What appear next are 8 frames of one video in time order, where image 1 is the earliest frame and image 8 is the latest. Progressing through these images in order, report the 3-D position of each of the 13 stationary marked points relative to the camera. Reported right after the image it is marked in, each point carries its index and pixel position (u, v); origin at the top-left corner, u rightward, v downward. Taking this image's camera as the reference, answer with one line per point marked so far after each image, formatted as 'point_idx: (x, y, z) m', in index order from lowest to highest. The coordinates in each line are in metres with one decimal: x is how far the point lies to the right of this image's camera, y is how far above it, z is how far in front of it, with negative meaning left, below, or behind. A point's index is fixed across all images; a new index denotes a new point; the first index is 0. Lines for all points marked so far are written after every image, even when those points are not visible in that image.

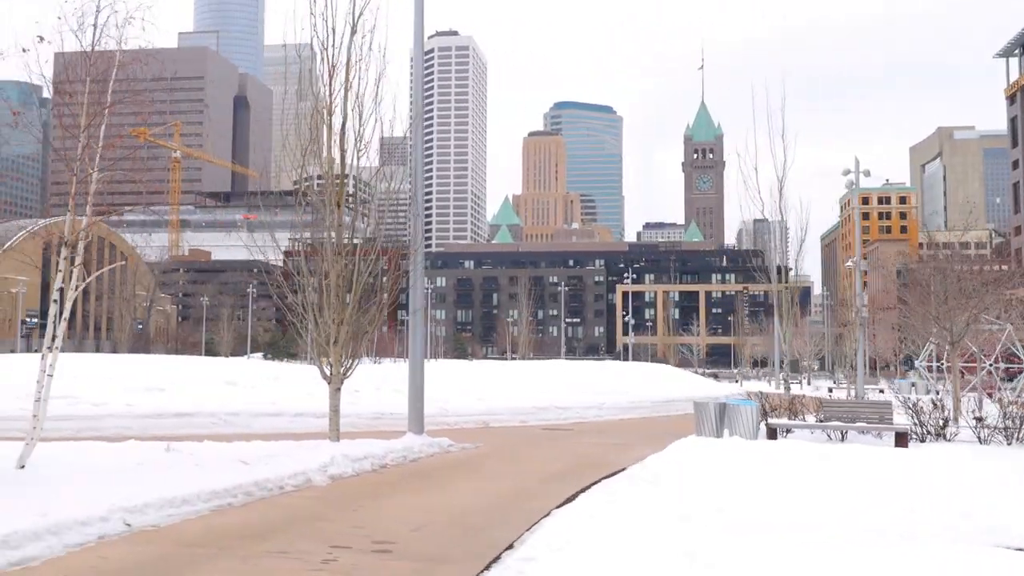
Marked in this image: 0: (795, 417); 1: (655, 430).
0: (+5.3, -2.4, +16.5) m
1: (+3.4, -3.2, +19.8) m
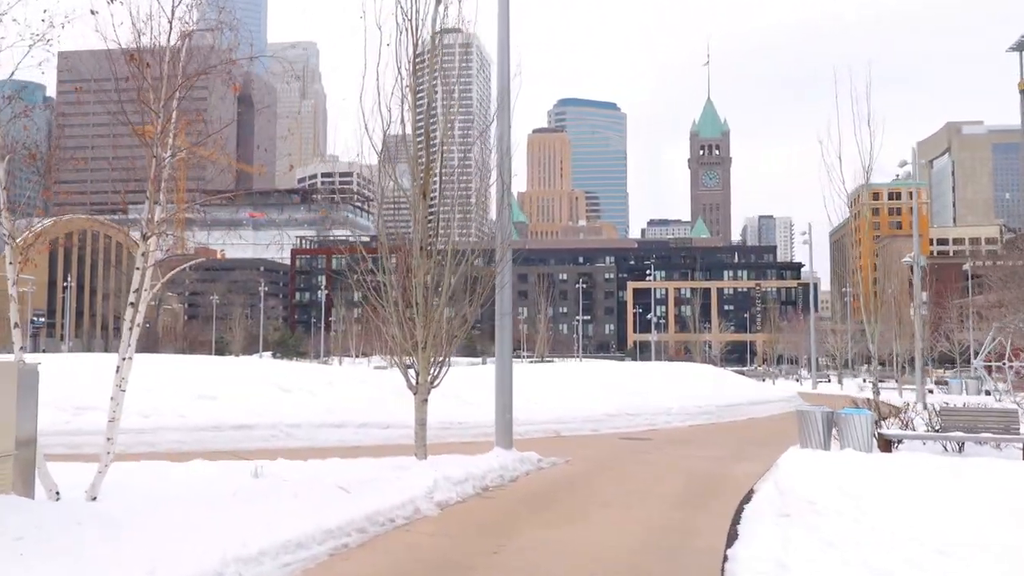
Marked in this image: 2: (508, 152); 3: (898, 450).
0: (+6.8, -2.4, +15.1) m
1: (+4.9, -3.2, +18.4) m
2: (-0.1, +2.2, +14.4) m
3: (+6.4, -2.7, +14.7) m
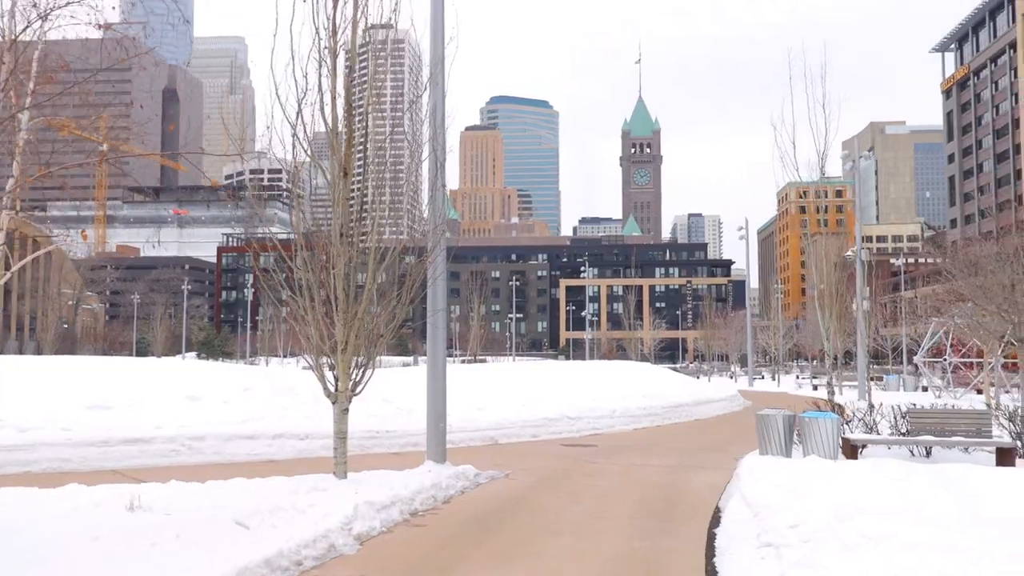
0: (+5.7, -2.3, +14.1) m
1: (+3.6, -3.0, +17.2) m
2: (-1.0, +2.3, +12.8) m
3: (+5.4, -2.6, +13.6) m
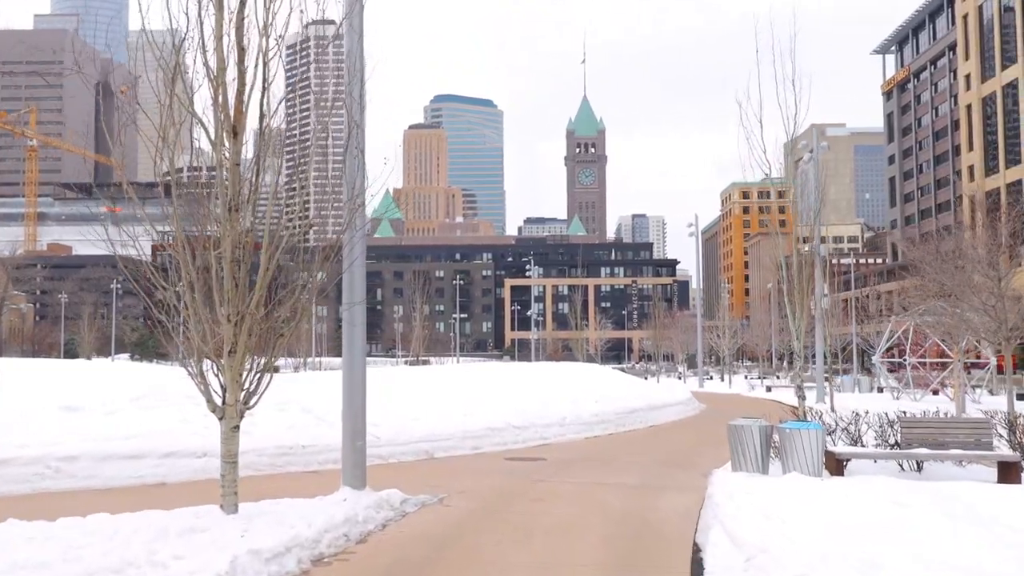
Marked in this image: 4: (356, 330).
0: (+4.8, -2.2, +12.4) m
1: (+2.5, -2.9, +15.4) m
2: (-1.8, +2.5, +10.8) m
3: (+4.6, -2.5, +11.9) m
4: (-1.8, -0.4, +10.0) m
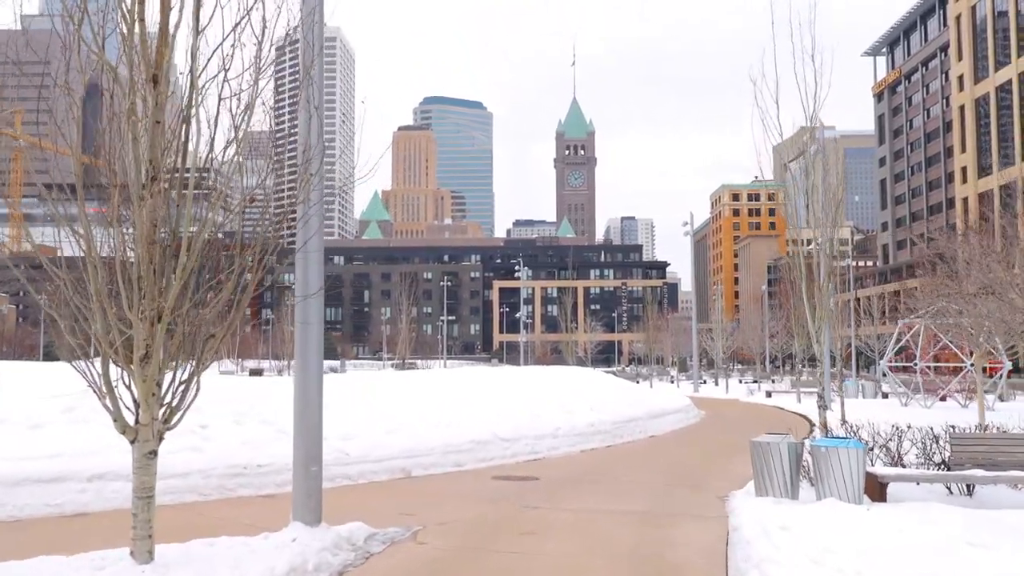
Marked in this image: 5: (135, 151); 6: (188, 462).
0: (+4.7, -2.1, +10.8) m
1: (+2.4, -2.9, +13.7) m
2: (-1.9, +2.5, +9.0) m
3: (+4.4, -2.4, +10.3) m
4: (-1.9, -0.3, +8.3) m
5: (-2.9, +1.1, +6.9) m
6: (-4.2, -2.2, +11.4) m
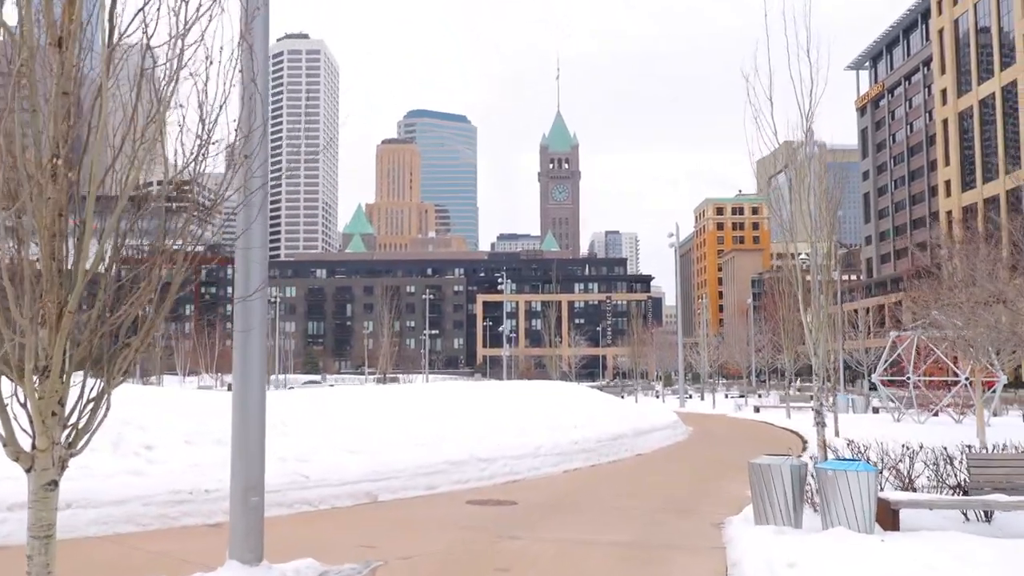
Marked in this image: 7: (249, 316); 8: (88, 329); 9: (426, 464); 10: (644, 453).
0: (+4.4, -2.2, +9.8) m
1: (+2.0, -3.0, +12.7) m
2: (-2.2, +2.5, +8.0) m
3: (+4.2, -2.5, +9.3) m
4: (-2.1, -0.4, +7.3) m
5: (-3.2, +1.0, +5.9) m
6: (-4.5, -2.3, +10.3) m
7: (-2.1, -0.2, +7.2) m
8: (-2.8, -0.3, +6.0) m
9: (-1.3, -2.7, +13.4) m
10: (+2.9, -3.6, +19.5) m
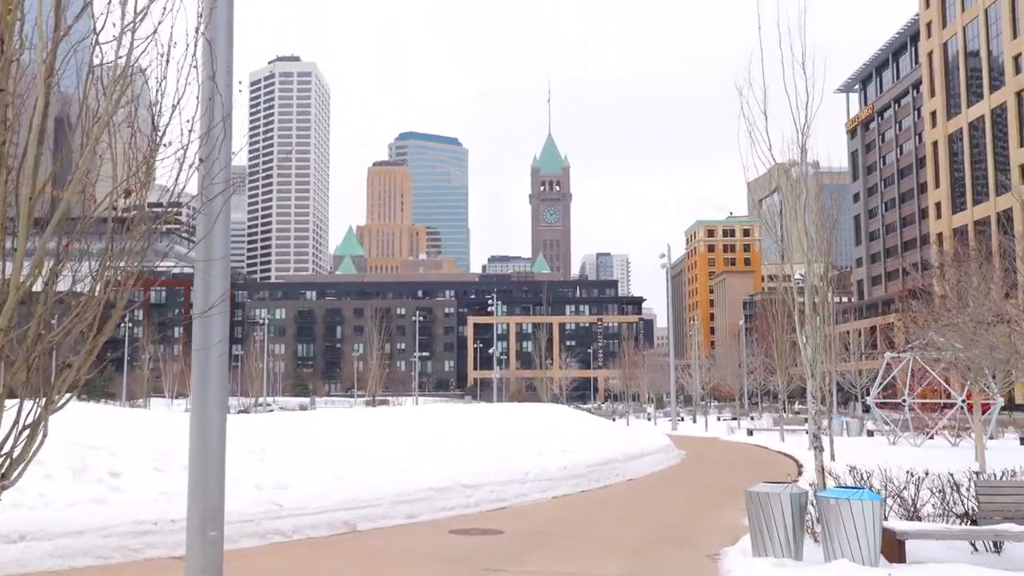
0: (+4.2, -2.4, +9.3) m
1: (+1.8, -3.3, +12.2) m
2: (-2.3, +2.4, +7.6) m
3: (+4.0, -2.6, +8.8) m
4: (-2.3, -0.5, +6.7) m
5: (-3.3, +1.0, +5.4) m
6: (-4.7, -2.5, +9.7) m
7: (-2.3, -0.3, +6.7) m
8: (-3.0, -0.4, +5.5) m
9: (-1.5, -2.9, +12.8) m
10: (+2.7, -4.1, +19.0) m
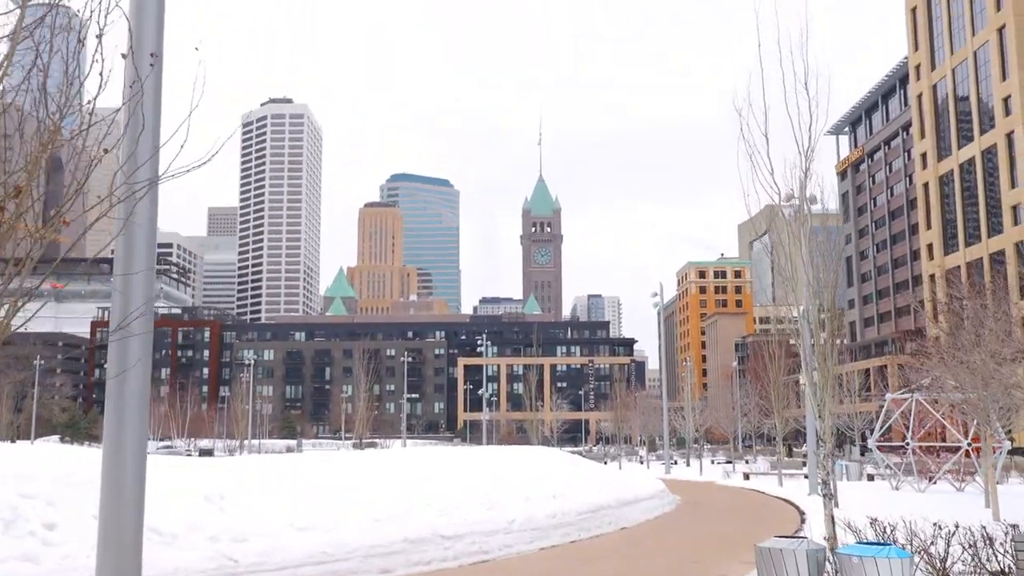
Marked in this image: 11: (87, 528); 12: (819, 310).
0: (+4.0, -2.6, +8.3) m
1: (+1.6, -3.7, +11.1) m
2: (-2.5, +2.2, +6.7) m
3: (+3.8, -2.9, +7.8) m
4: (-2.4, -0.6, +5.7) m
5: (-3.4, +0.9, +4.4) m
6: (-4.8, -2.8, +8.5) m
7: (-2.5, -0.5, +5.7) m
8: (-3.1, -0.4, +4.5) m
9: (-1.7, -3.4, +11.7) m
10: (+2.4, -4.8, +17.8) m
11: (-4.8, -2.8, +10.0) m
12: (+5.1, -0.4, +14.8) m
